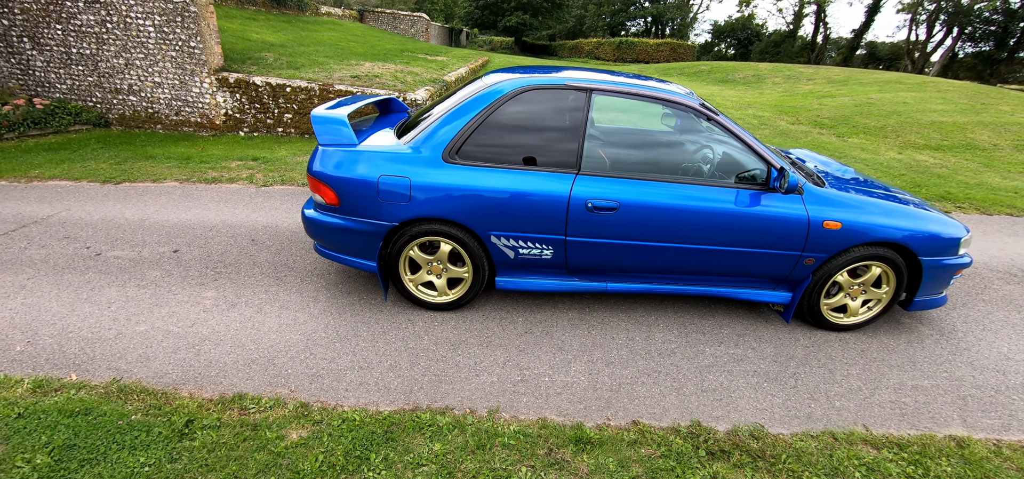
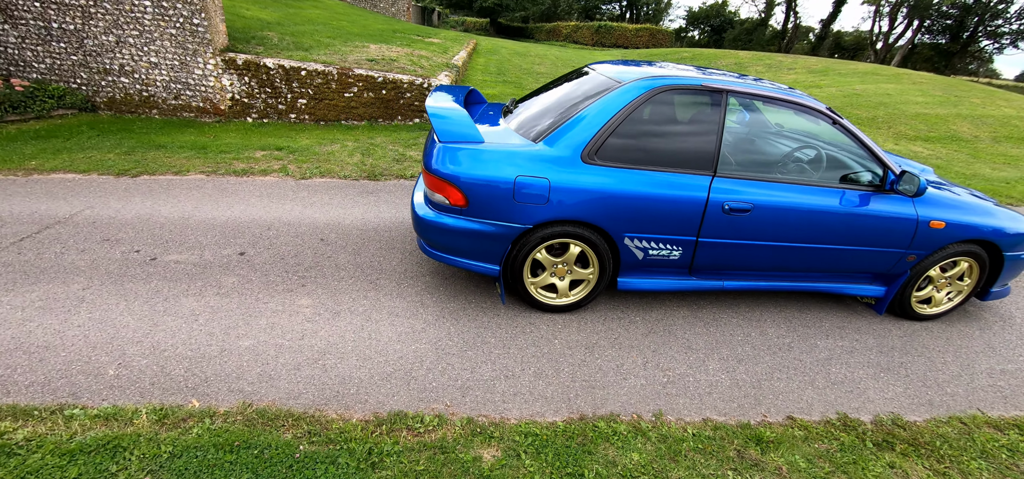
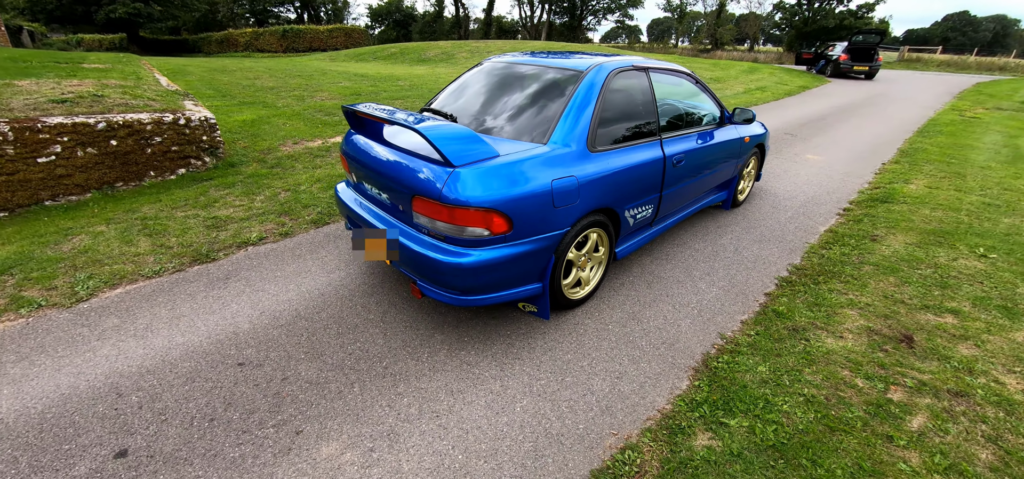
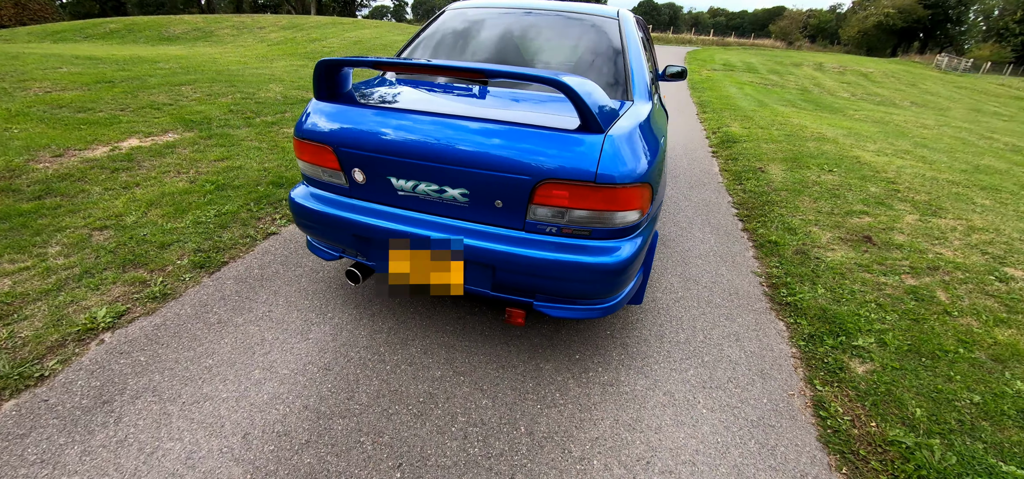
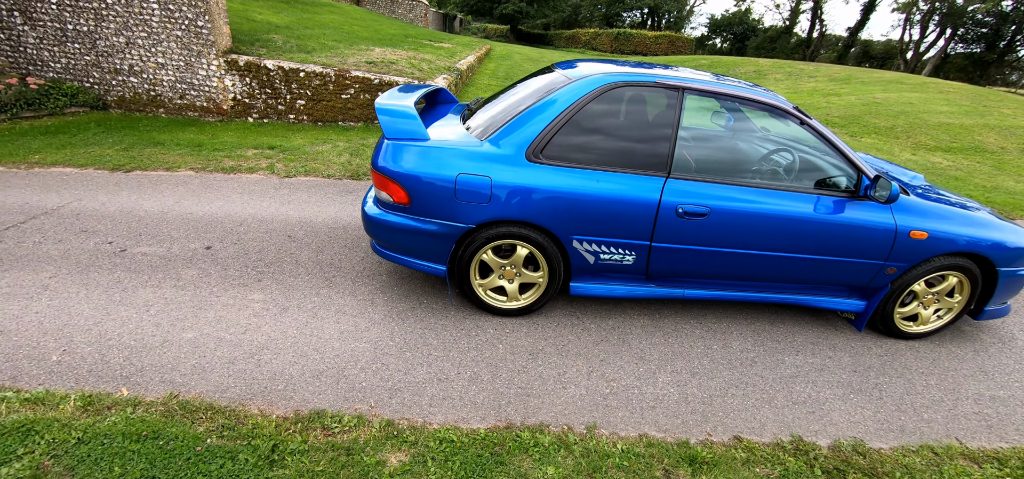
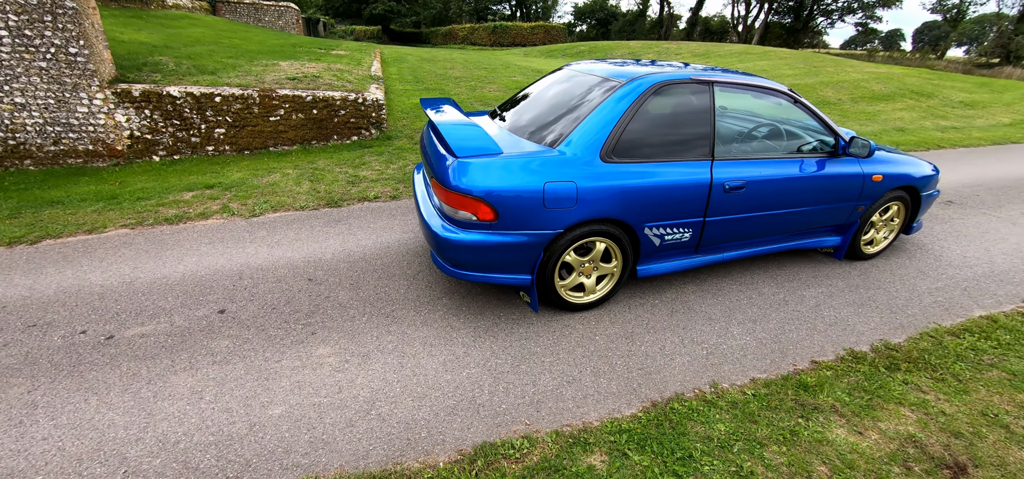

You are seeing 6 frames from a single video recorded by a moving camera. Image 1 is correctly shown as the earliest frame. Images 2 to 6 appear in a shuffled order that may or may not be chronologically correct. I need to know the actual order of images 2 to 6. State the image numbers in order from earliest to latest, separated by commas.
5, 2, 6, 3, 4
